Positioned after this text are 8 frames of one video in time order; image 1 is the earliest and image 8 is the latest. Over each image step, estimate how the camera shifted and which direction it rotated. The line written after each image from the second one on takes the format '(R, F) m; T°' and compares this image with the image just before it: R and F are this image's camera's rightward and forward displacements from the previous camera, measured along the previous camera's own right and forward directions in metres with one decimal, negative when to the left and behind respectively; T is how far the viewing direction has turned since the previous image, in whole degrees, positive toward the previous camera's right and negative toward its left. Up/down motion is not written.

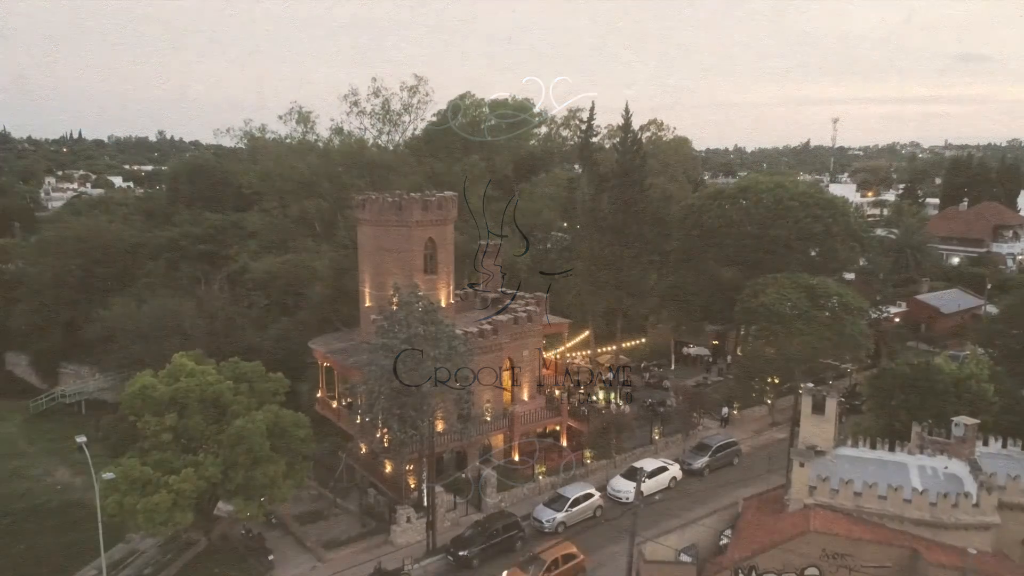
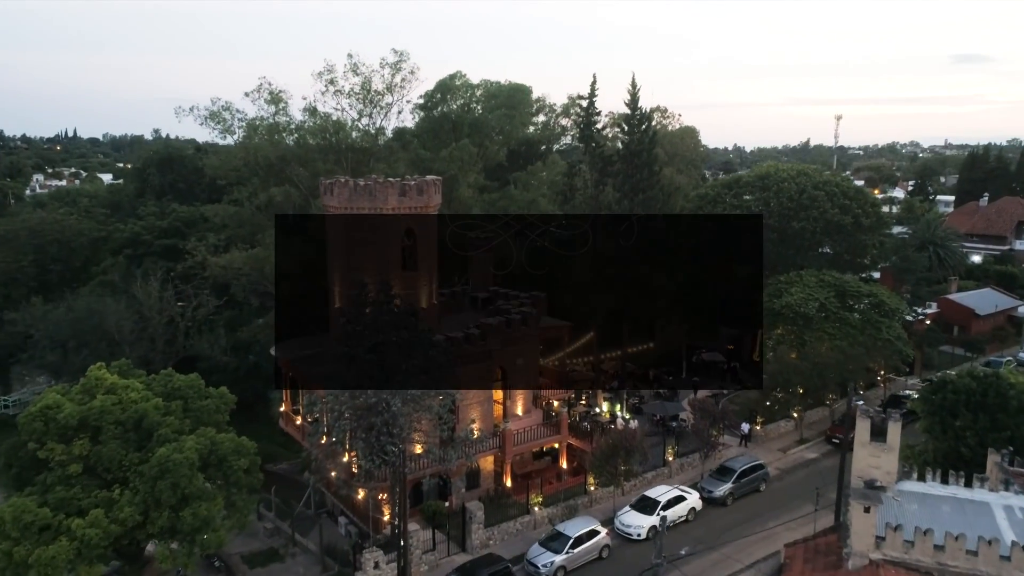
(+0.3, +4.5) m; 0°
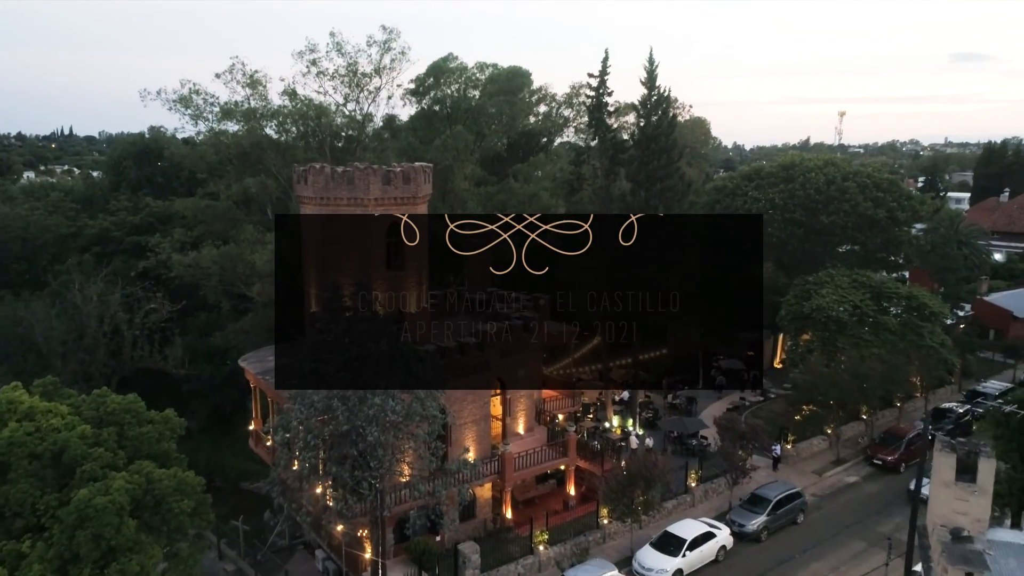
(-0.1, +3.6) m; 0°
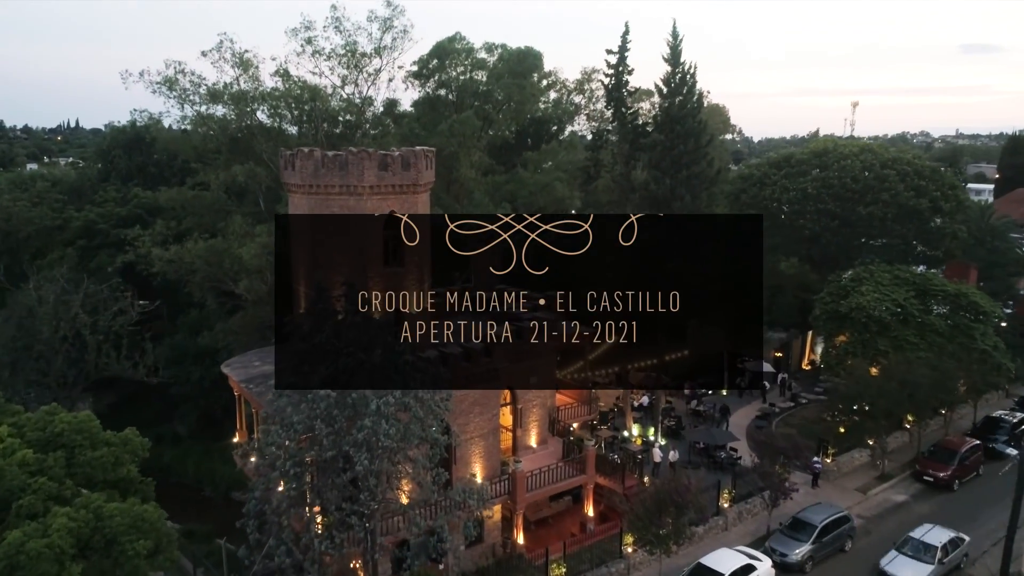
(-0.2, +2.7) m; -1°
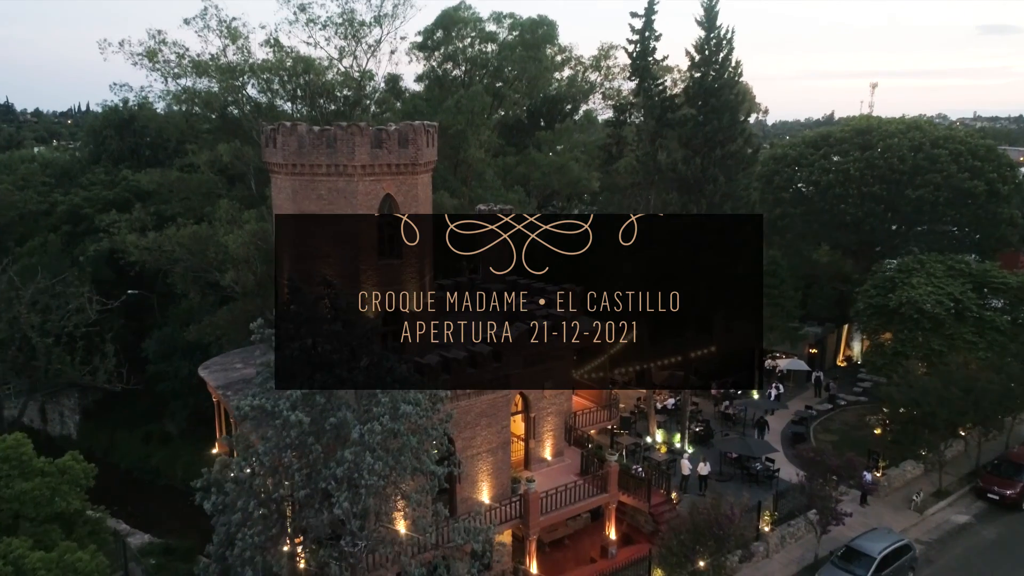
(-0.1, +2.8) m; -1°
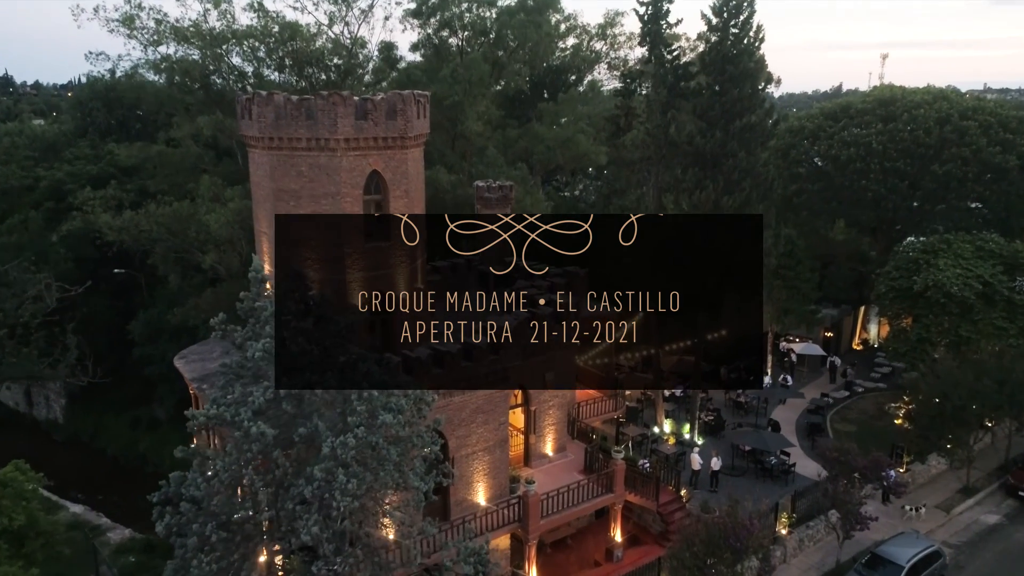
(+0.1, +1.6) m; 0°
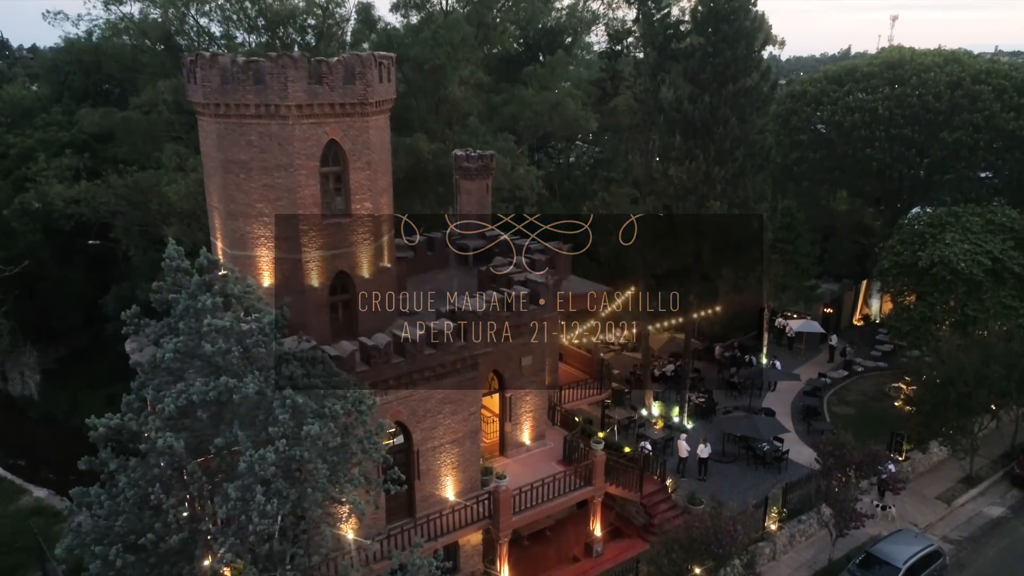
(+0.7, +1.4) m; 0°
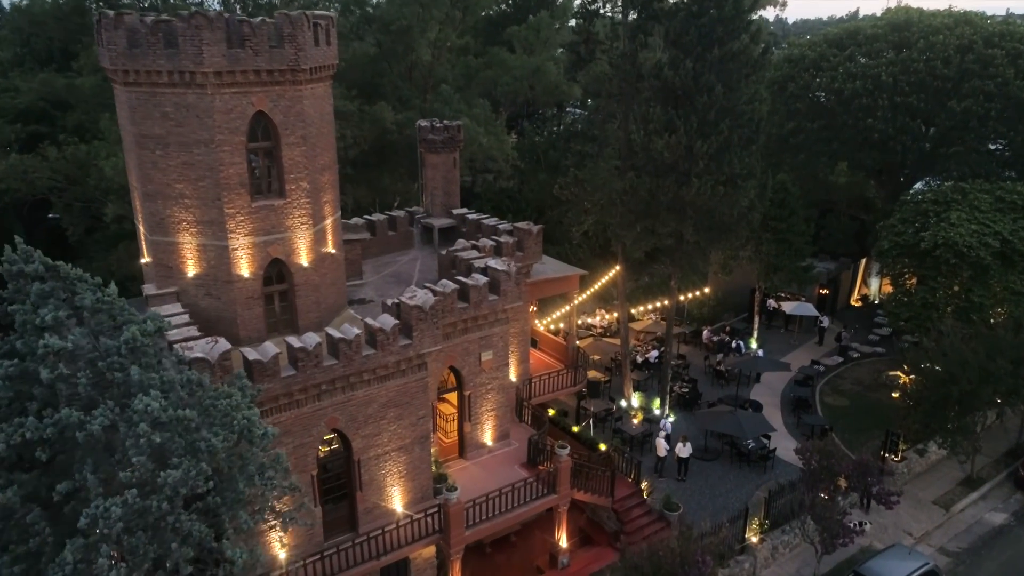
(+1.0, +1.8) m; 0°
